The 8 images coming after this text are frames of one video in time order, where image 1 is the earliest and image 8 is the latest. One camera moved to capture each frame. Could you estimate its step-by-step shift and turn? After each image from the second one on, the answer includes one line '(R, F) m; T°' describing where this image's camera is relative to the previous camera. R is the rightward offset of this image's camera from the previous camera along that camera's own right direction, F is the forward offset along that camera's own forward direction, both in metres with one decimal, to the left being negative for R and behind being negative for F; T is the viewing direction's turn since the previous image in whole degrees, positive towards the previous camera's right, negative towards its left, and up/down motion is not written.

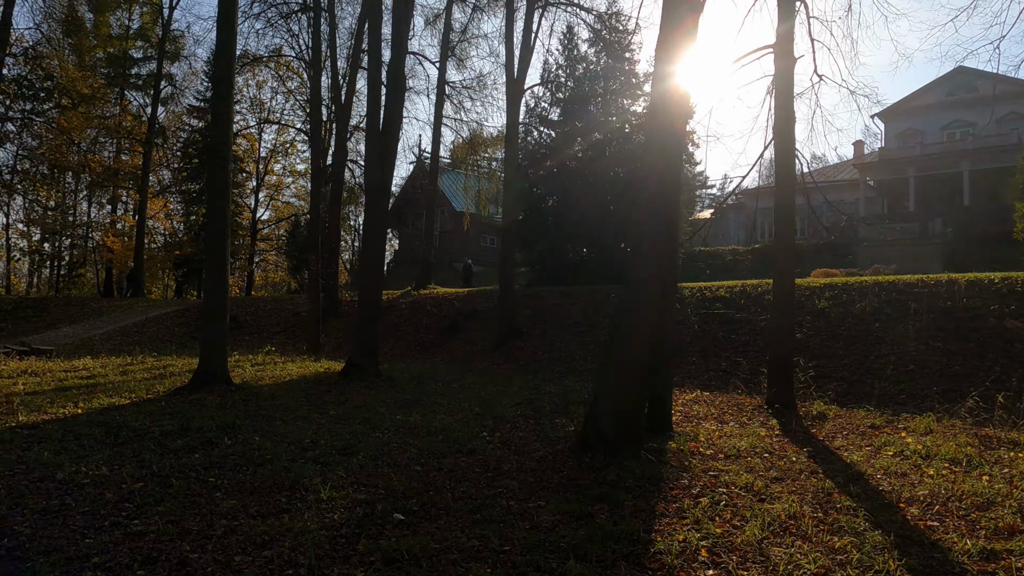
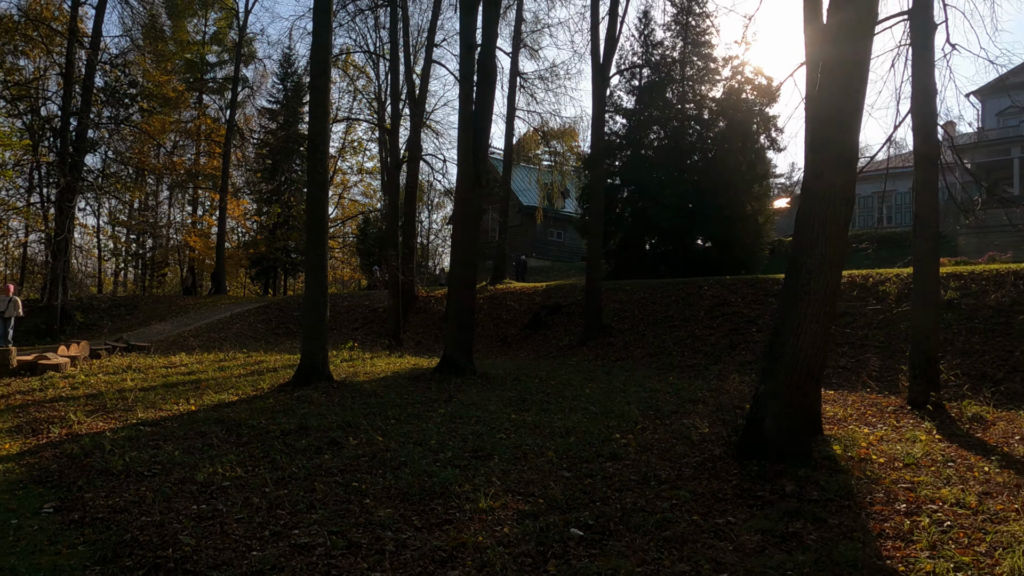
(-0.6, +0.3) m; -5°
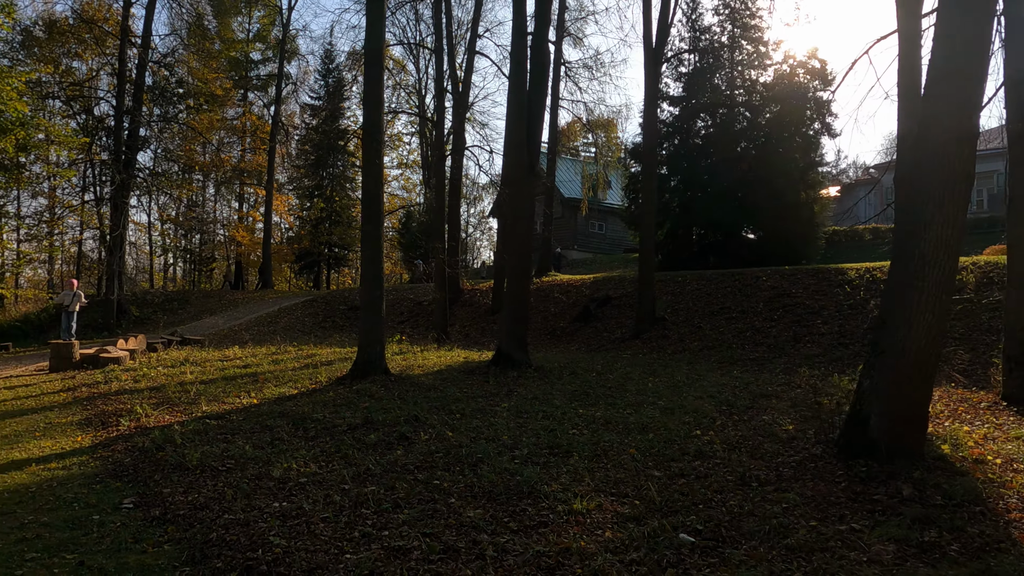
(-0.3, +0.2) m; -3°
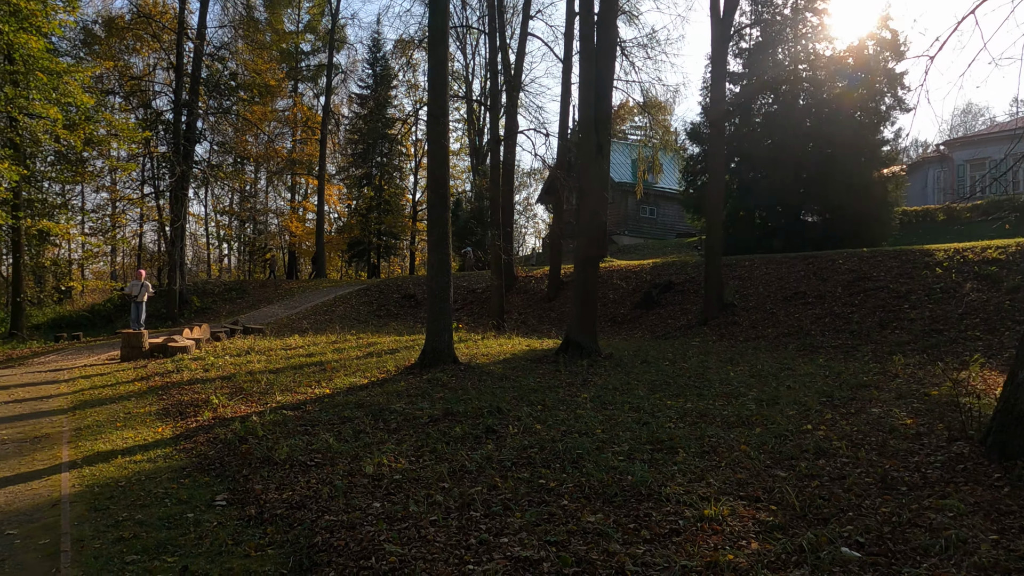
(-0.4, +0.3) m; -4°
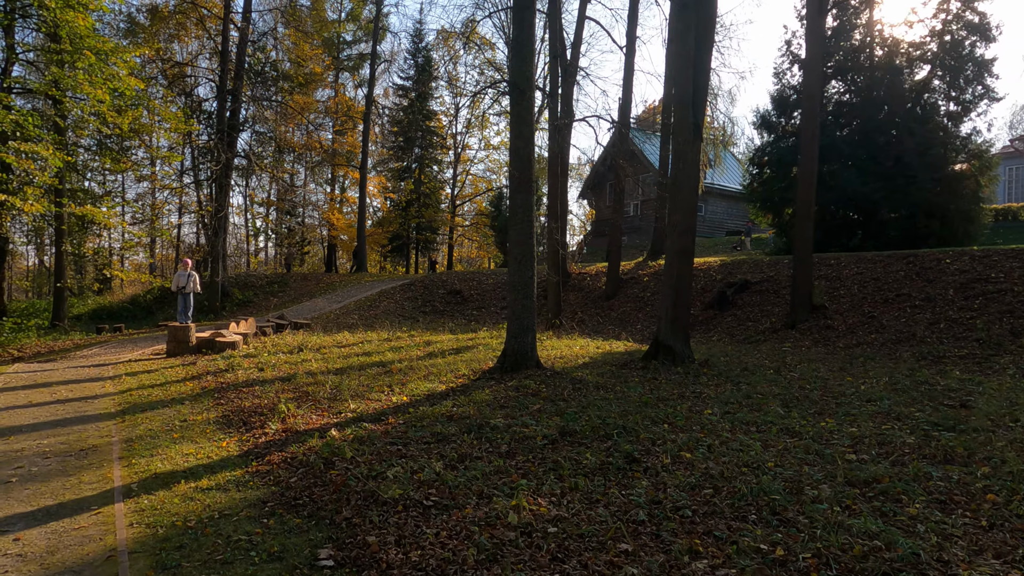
(-0.7, +1.0) m; -2°
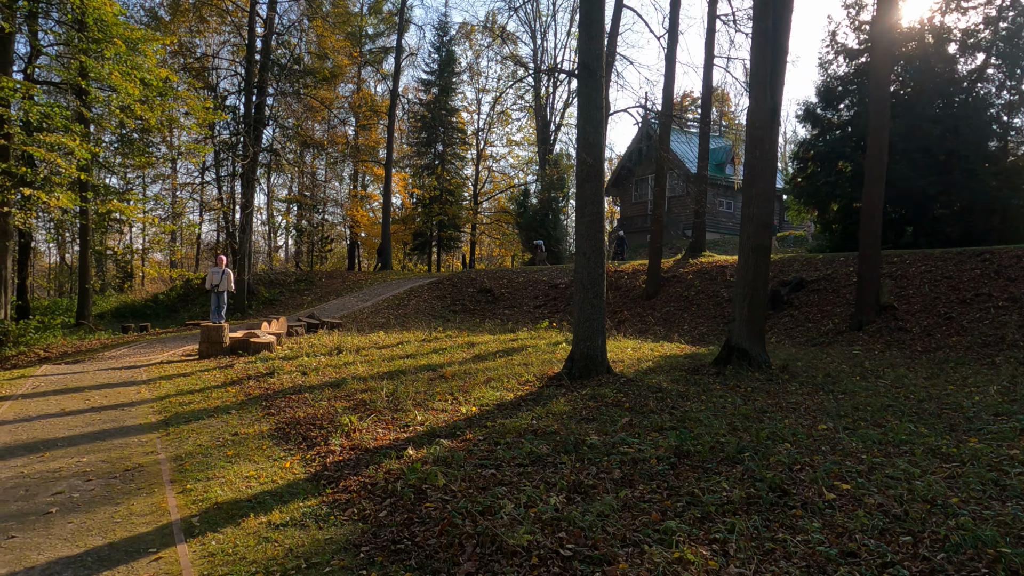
(-0.6, +0.6) m; -1°
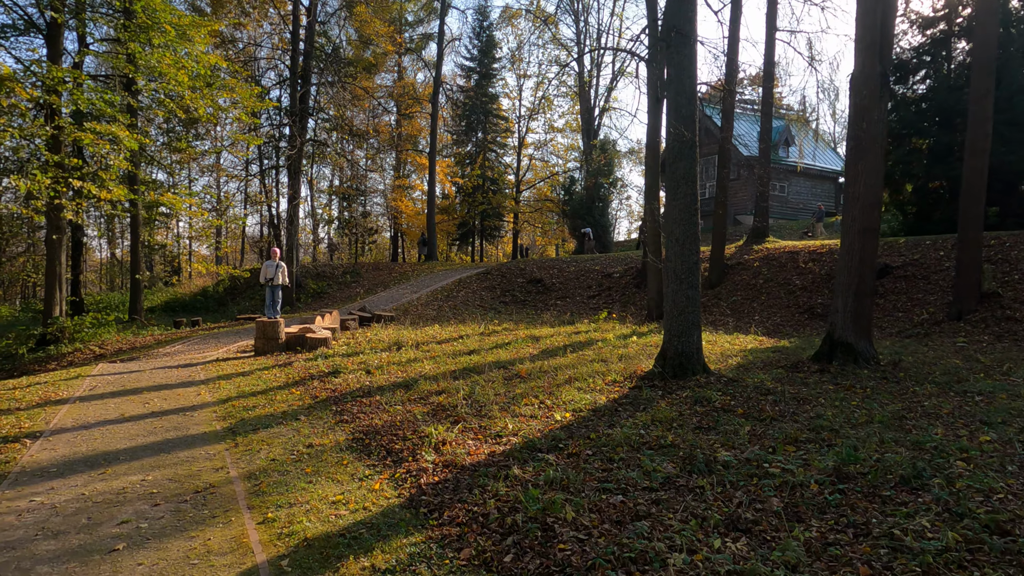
(-0.5, +0.6) m; -3°
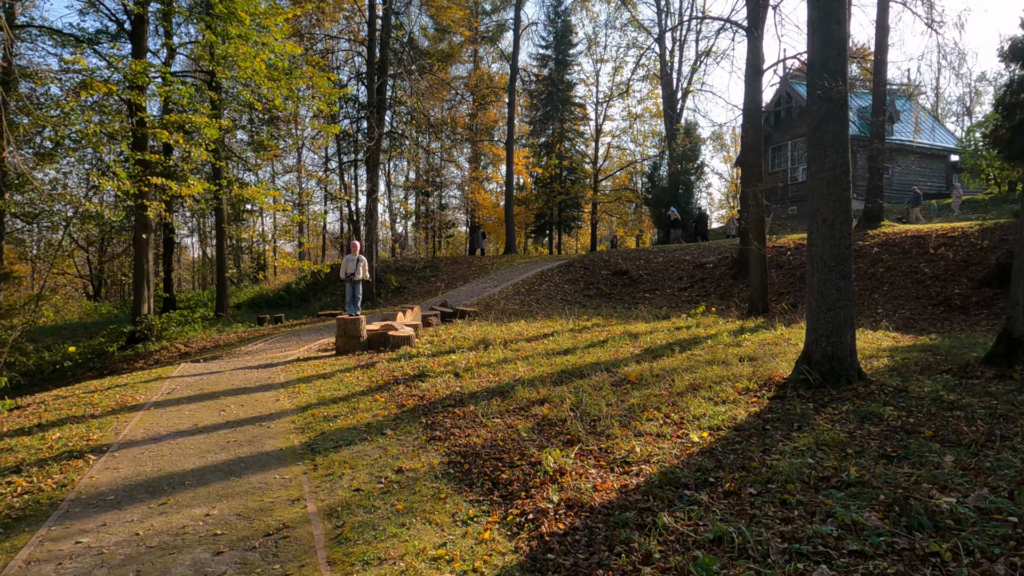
(-0.3, +0.8) m; -6°
